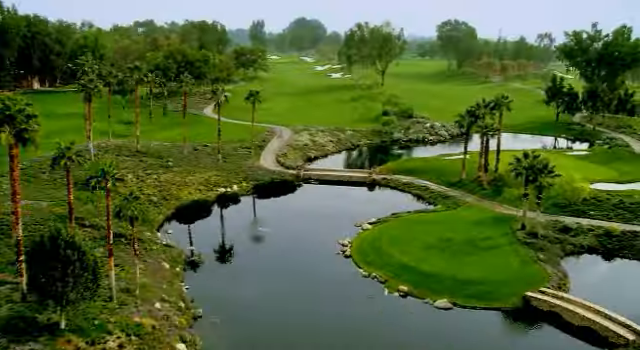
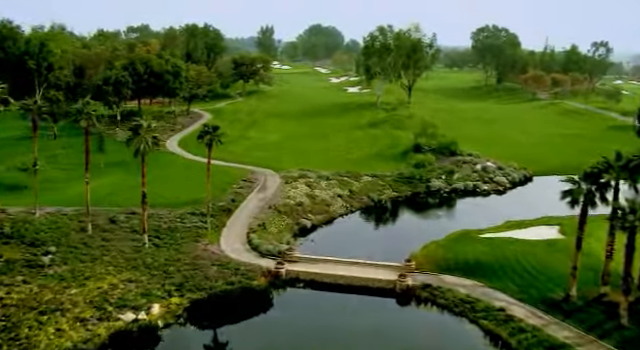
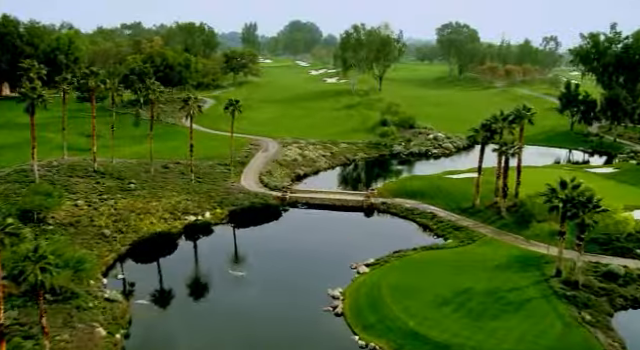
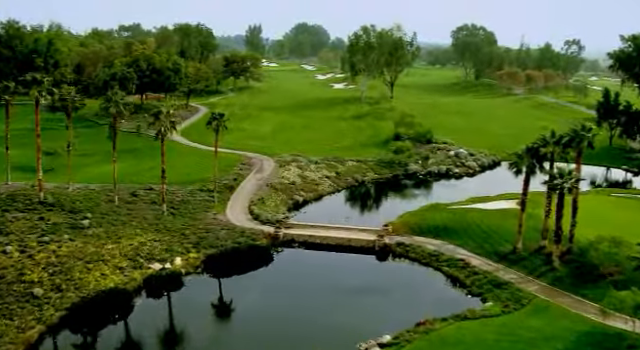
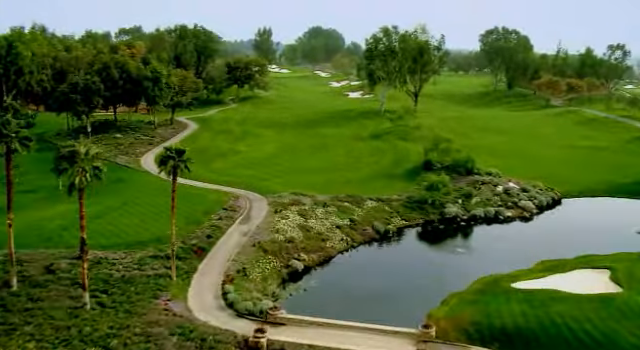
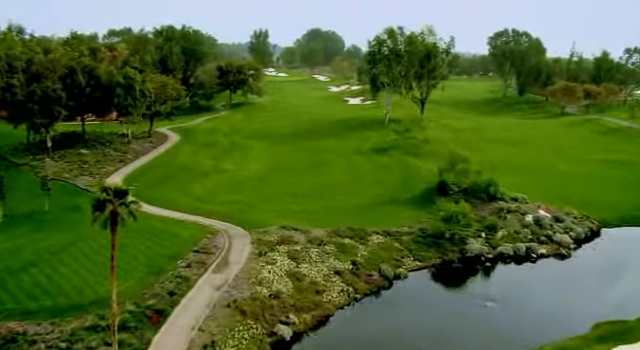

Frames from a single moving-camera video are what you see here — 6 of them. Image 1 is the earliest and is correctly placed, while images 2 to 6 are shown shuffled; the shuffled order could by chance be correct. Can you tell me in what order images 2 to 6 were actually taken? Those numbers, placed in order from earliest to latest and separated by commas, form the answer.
3, 4, 2, 5, 6
